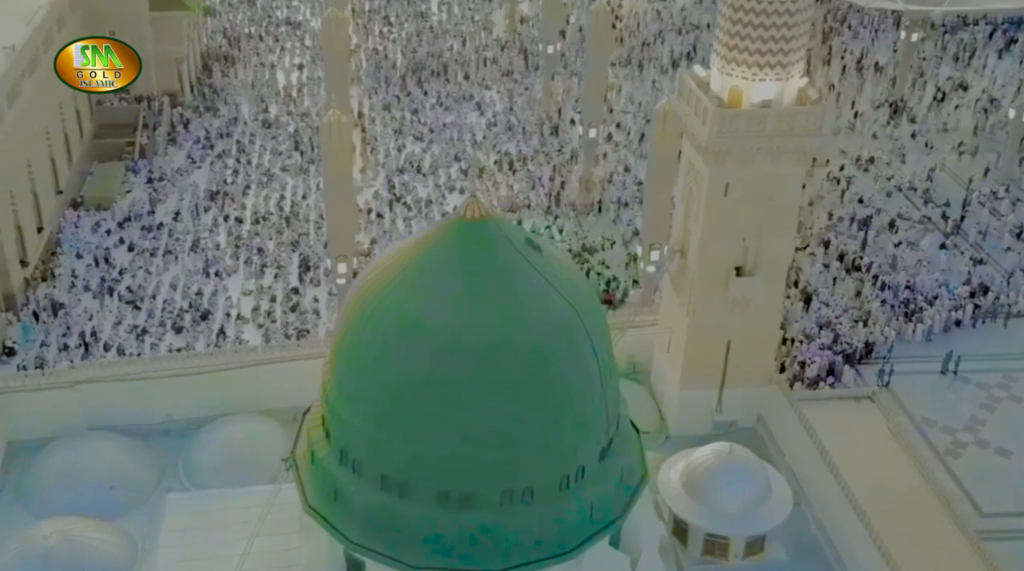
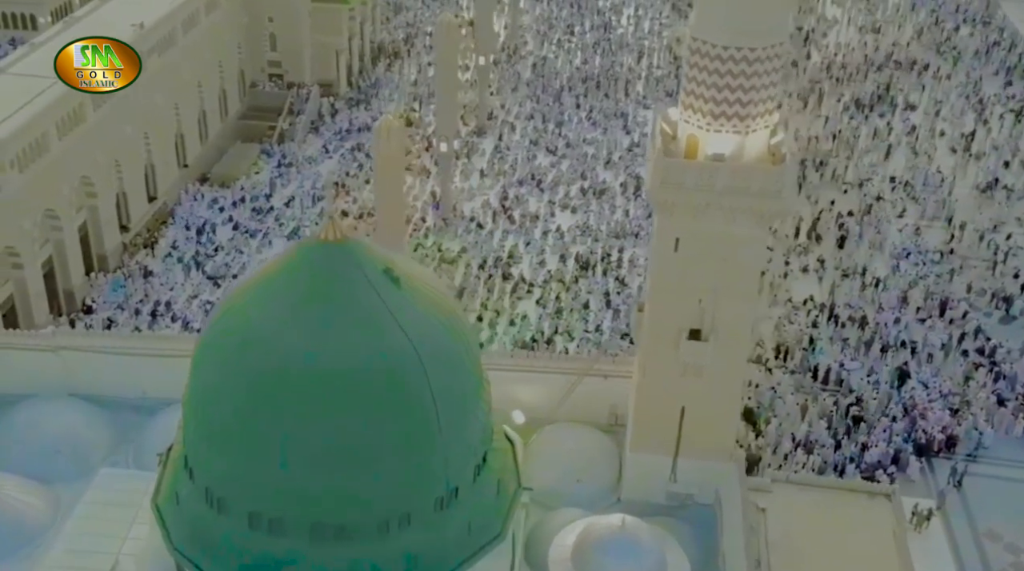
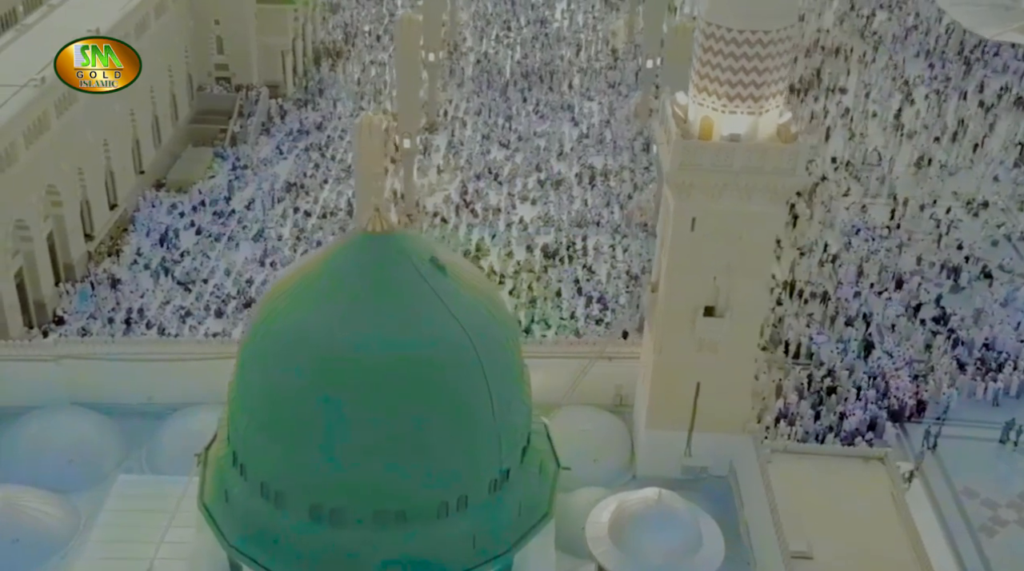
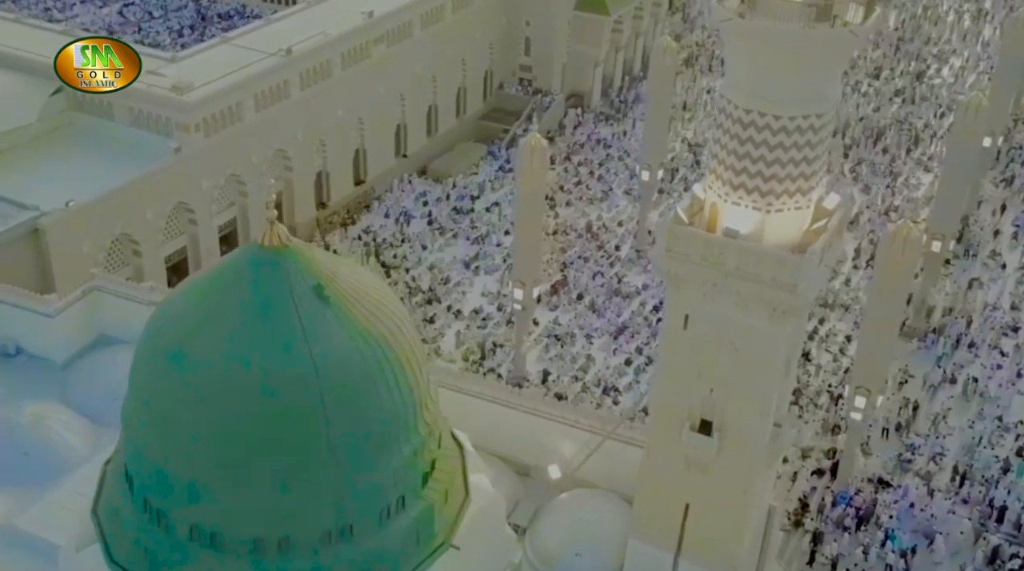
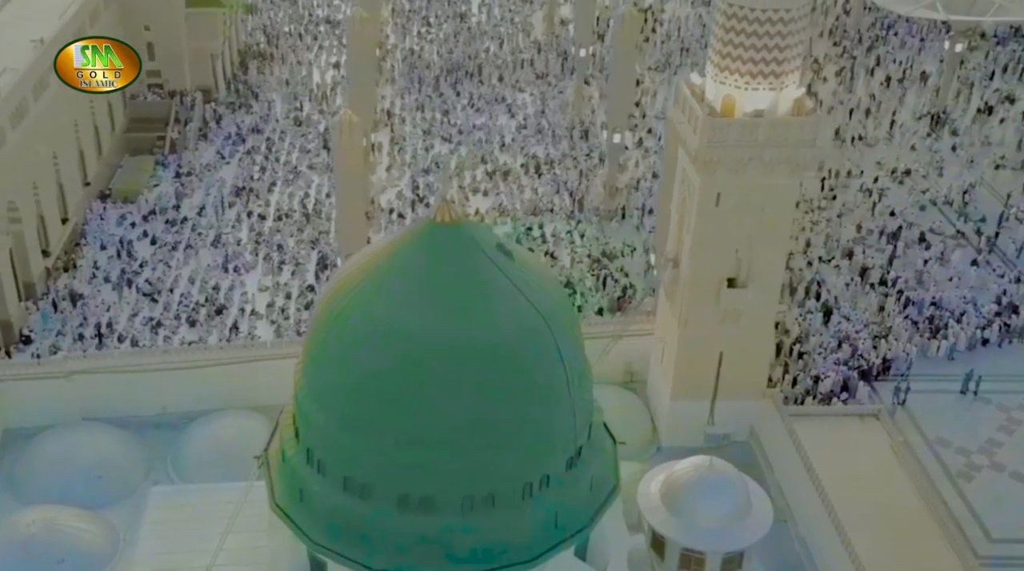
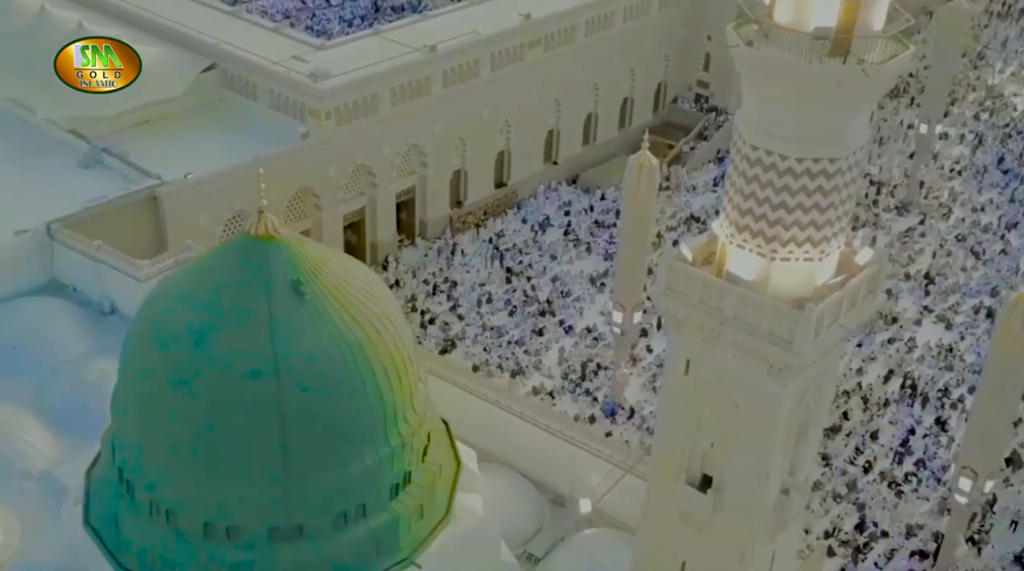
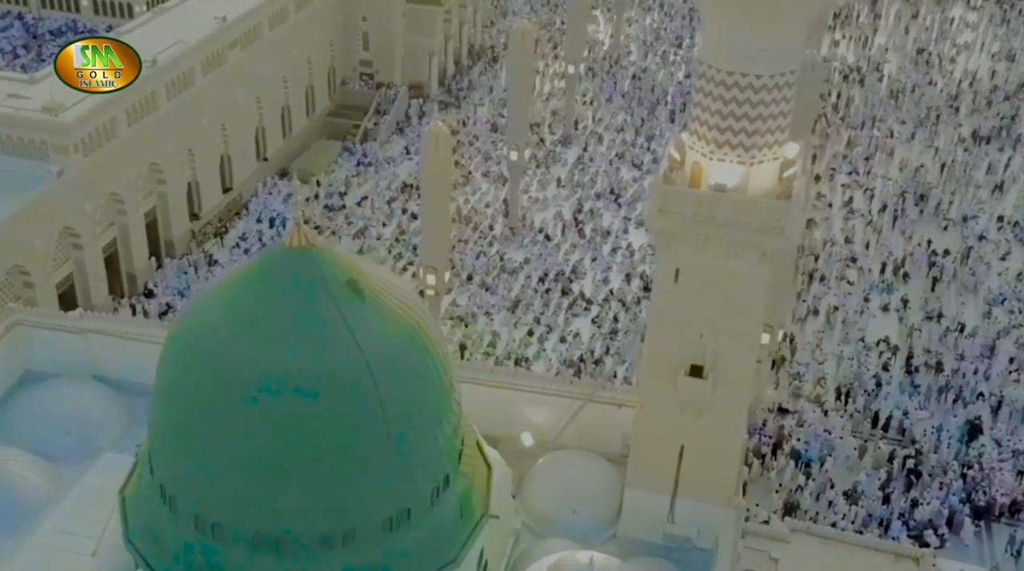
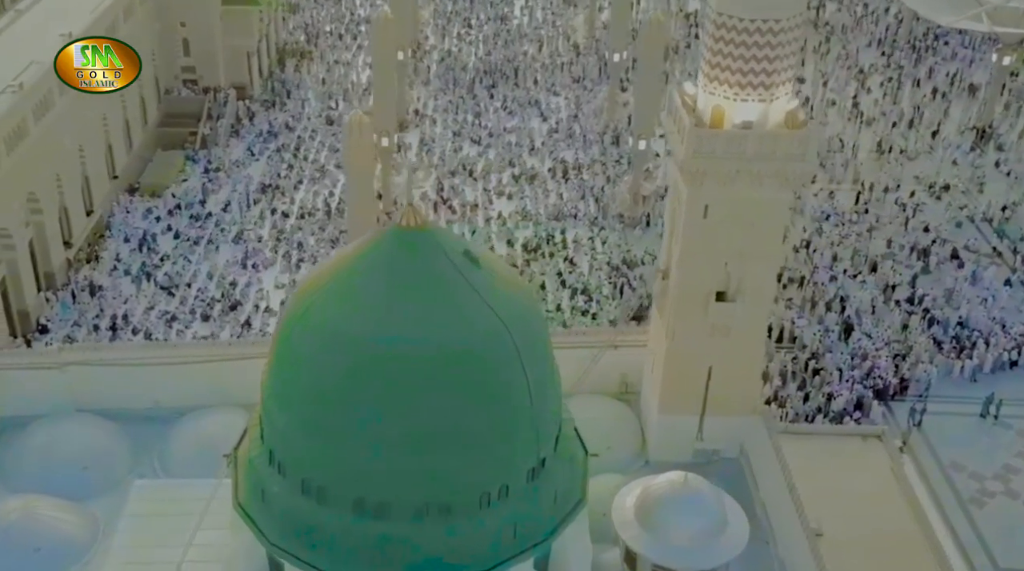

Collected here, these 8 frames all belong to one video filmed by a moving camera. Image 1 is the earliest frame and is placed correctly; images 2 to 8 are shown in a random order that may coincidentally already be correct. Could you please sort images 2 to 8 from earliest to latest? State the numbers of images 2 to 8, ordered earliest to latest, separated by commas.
5, 8, 3, 2, 7, 4, 6
